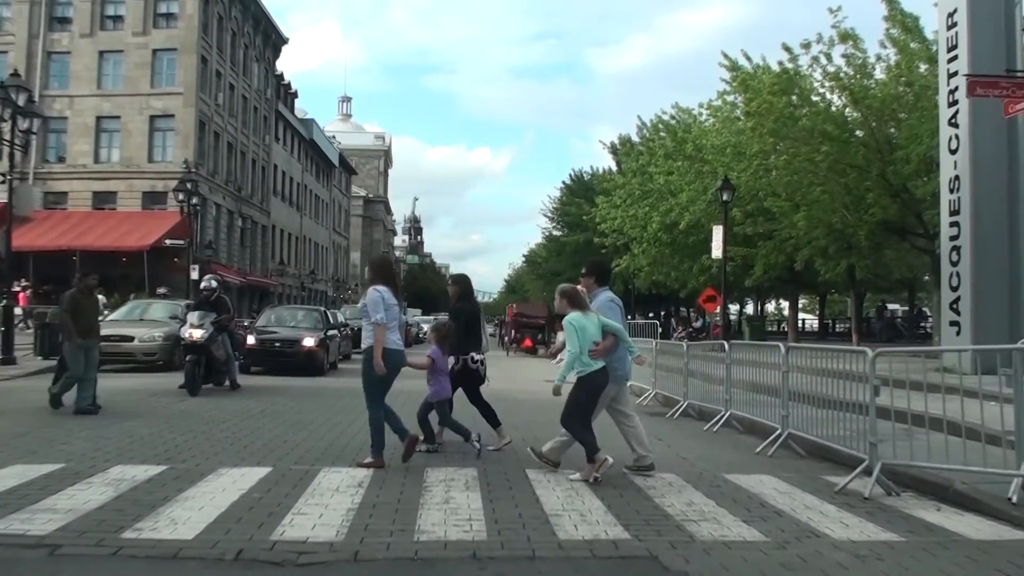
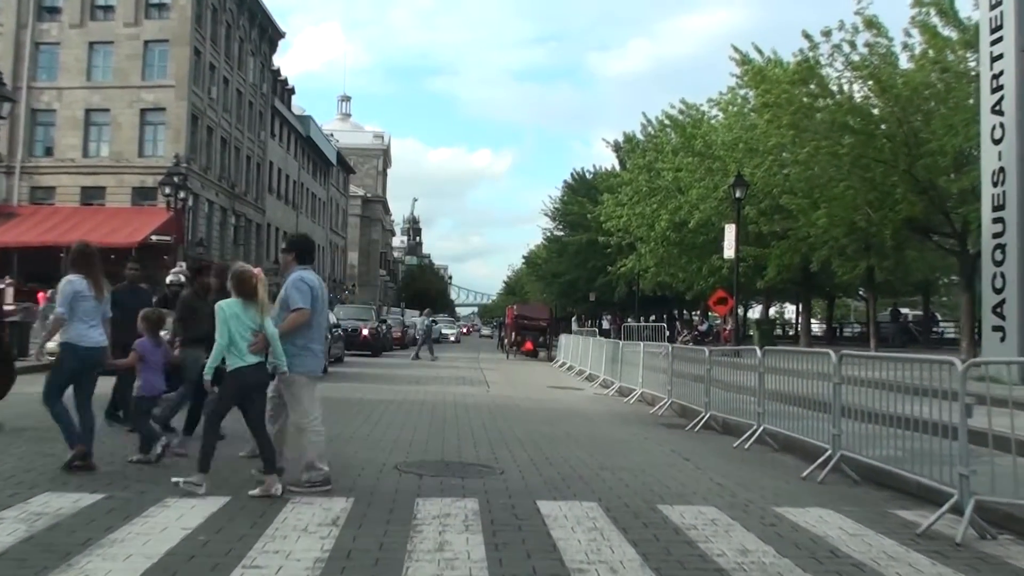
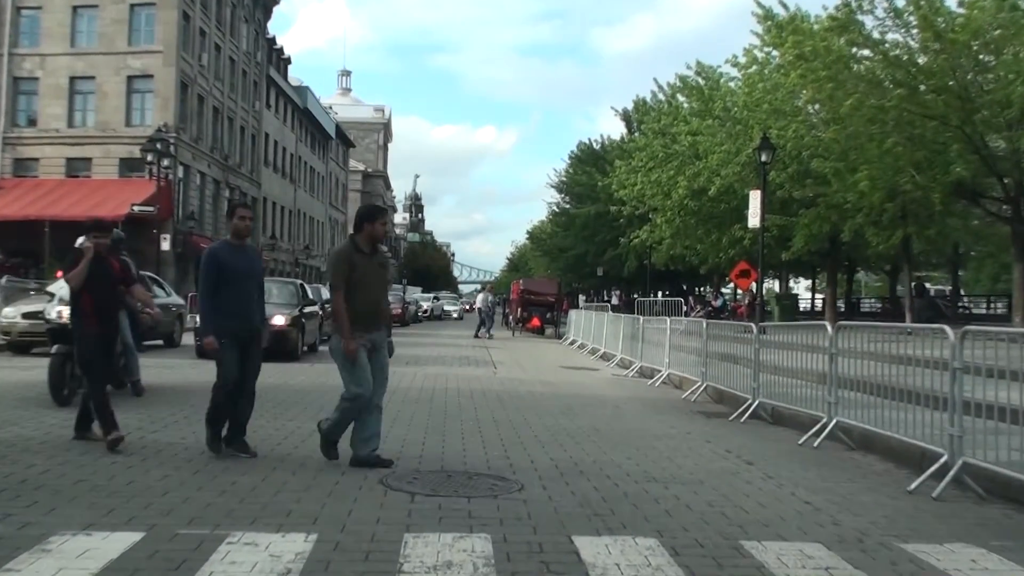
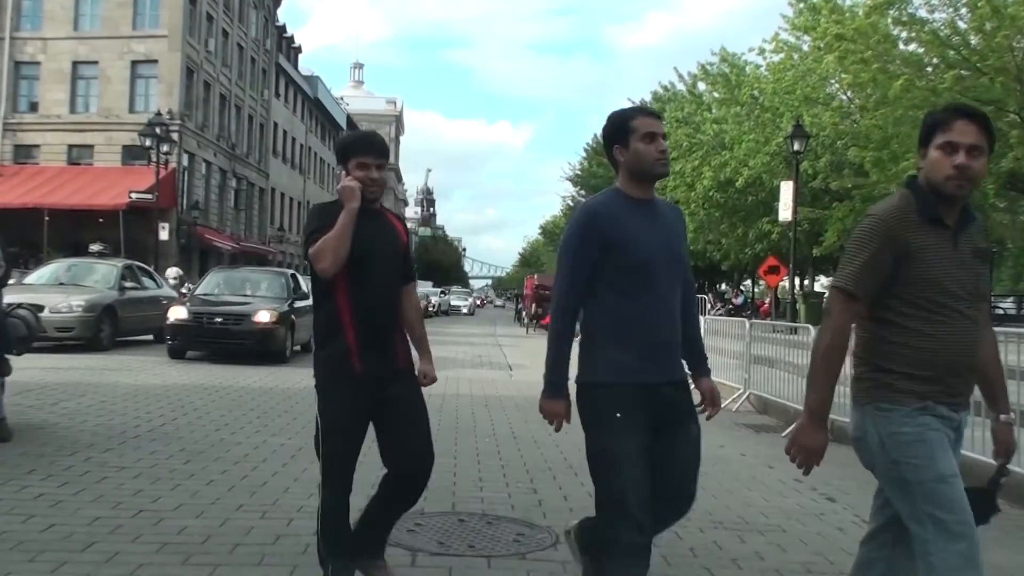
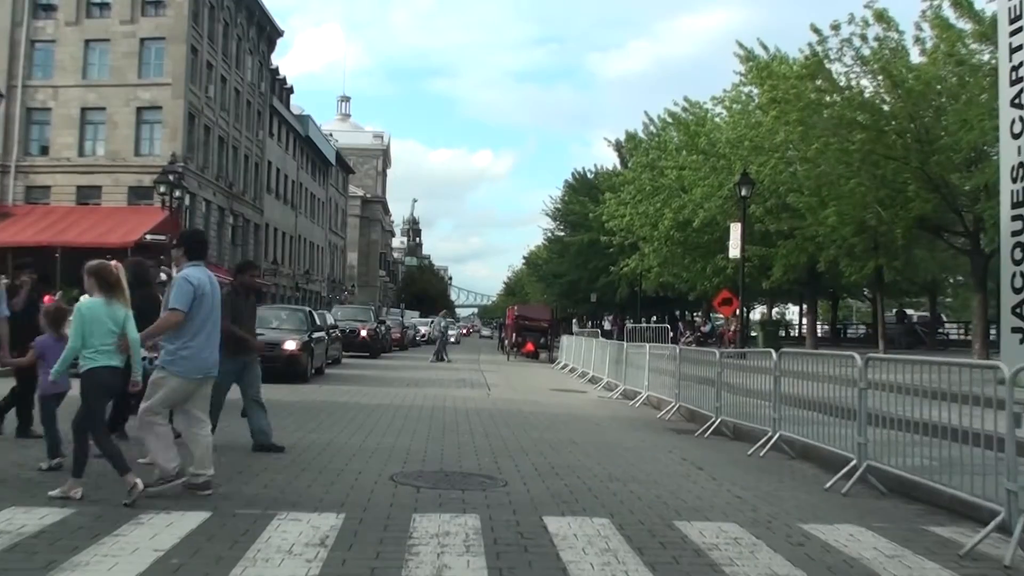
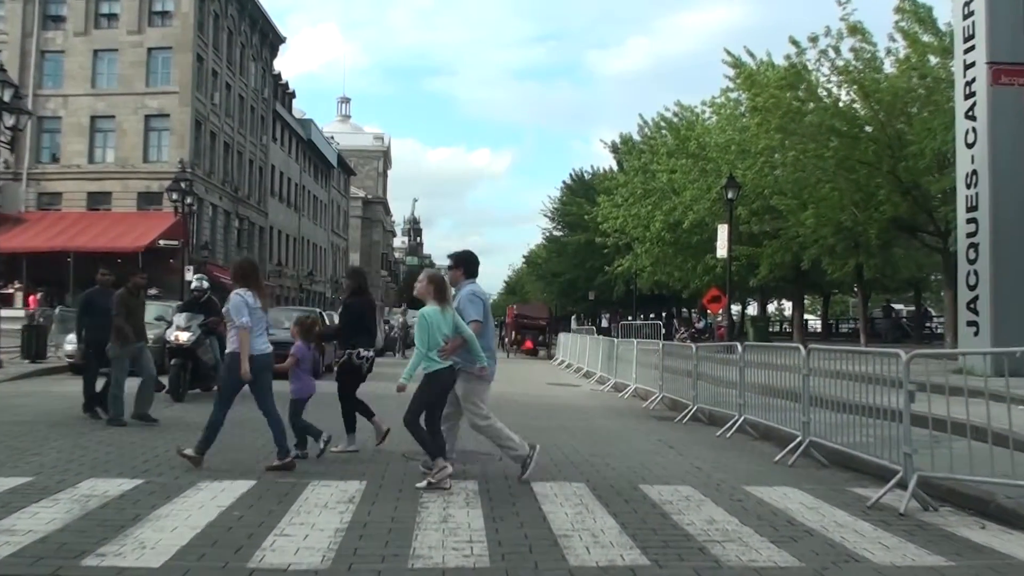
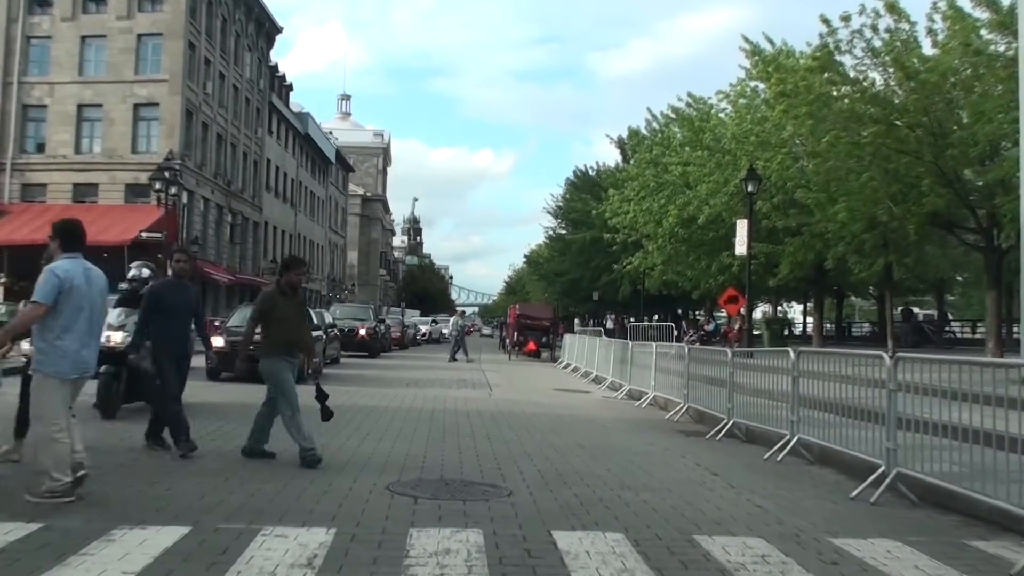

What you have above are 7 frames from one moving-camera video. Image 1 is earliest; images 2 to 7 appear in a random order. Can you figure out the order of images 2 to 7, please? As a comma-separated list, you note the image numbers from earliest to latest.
6, 2, 5, 7, 3, 4
